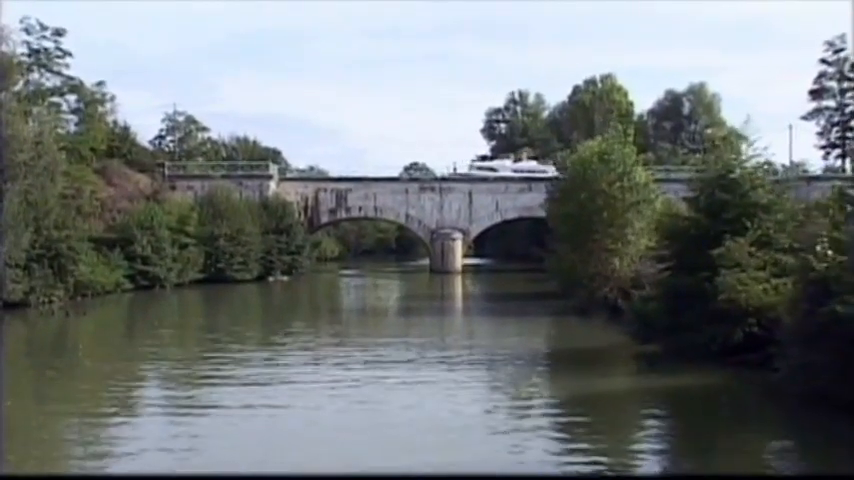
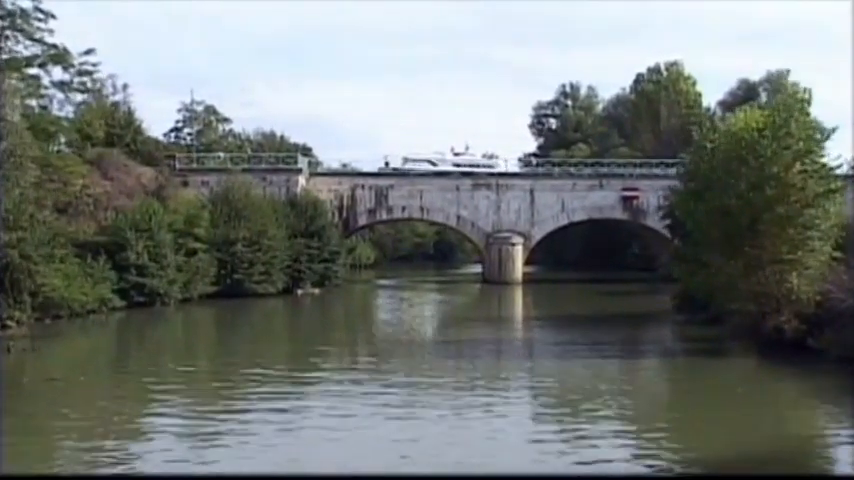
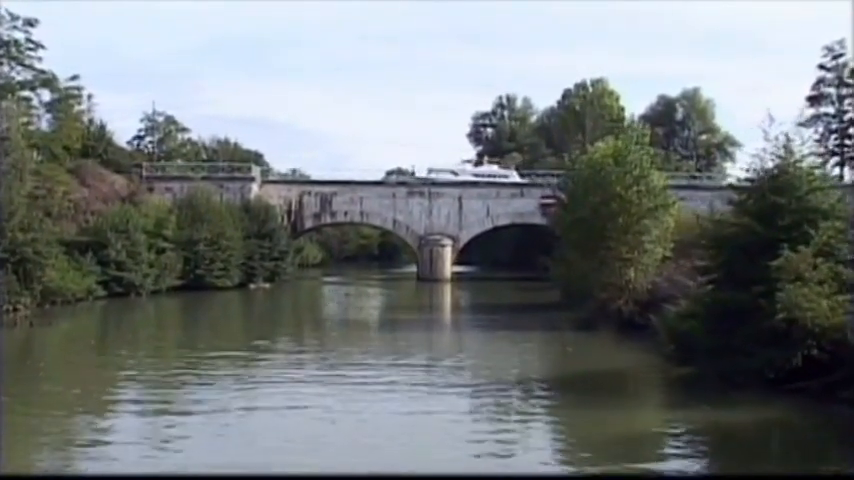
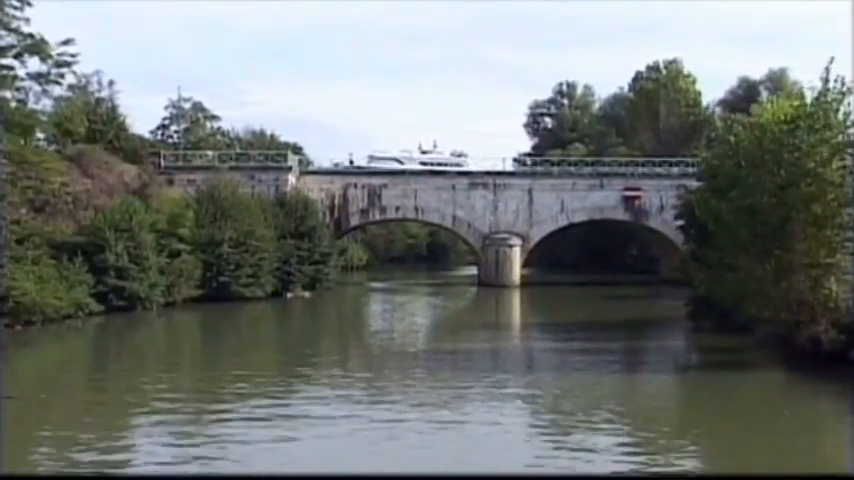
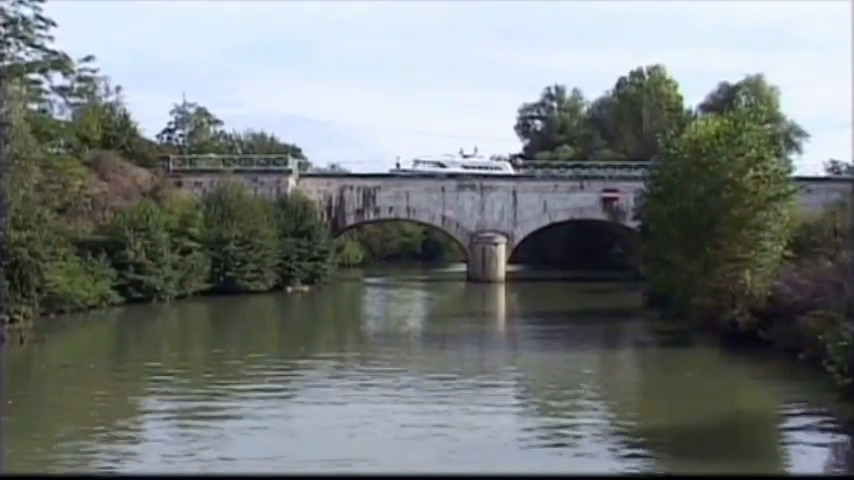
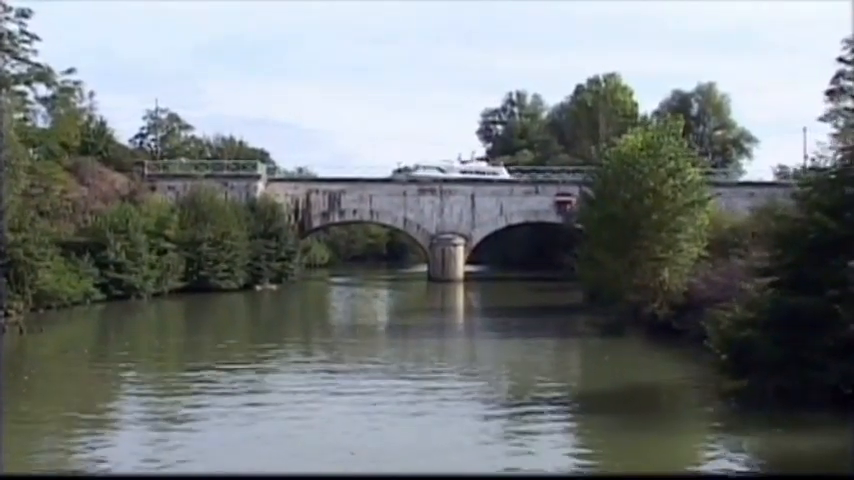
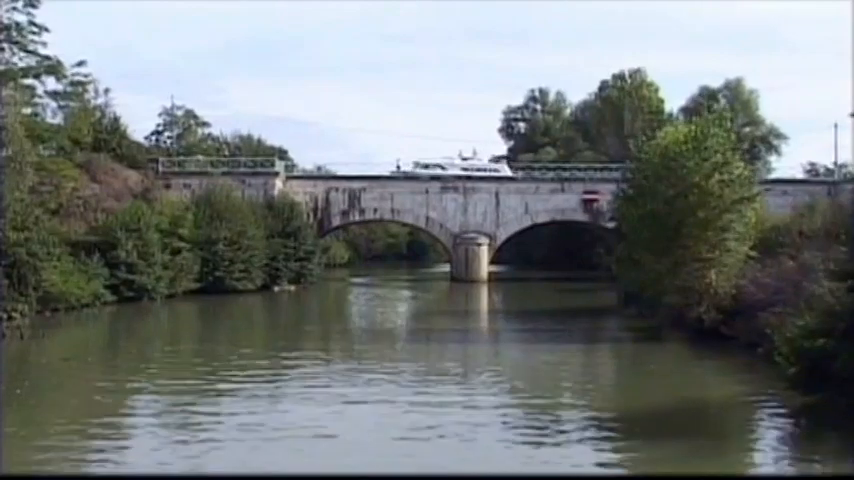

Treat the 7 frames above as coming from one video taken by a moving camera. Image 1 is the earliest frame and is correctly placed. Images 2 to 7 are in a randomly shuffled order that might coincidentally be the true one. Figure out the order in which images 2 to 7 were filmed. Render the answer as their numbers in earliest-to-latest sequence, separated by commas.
3, 6, 7, 5, 2, 4
